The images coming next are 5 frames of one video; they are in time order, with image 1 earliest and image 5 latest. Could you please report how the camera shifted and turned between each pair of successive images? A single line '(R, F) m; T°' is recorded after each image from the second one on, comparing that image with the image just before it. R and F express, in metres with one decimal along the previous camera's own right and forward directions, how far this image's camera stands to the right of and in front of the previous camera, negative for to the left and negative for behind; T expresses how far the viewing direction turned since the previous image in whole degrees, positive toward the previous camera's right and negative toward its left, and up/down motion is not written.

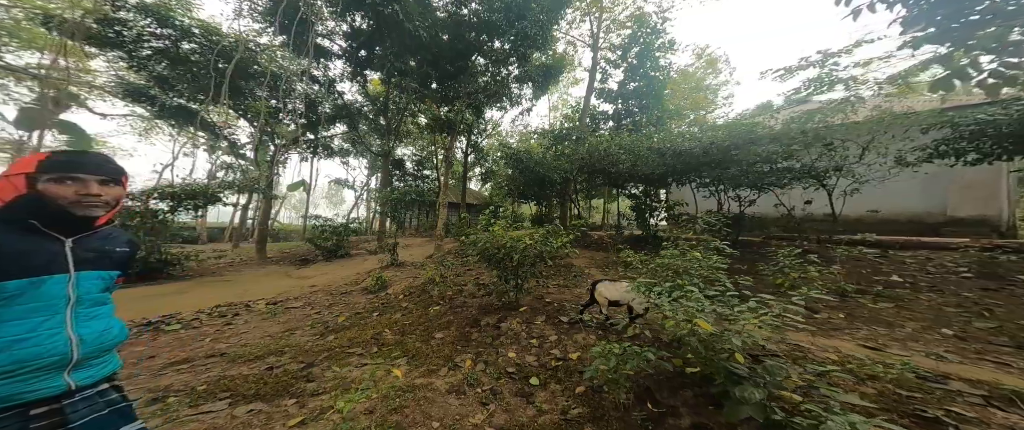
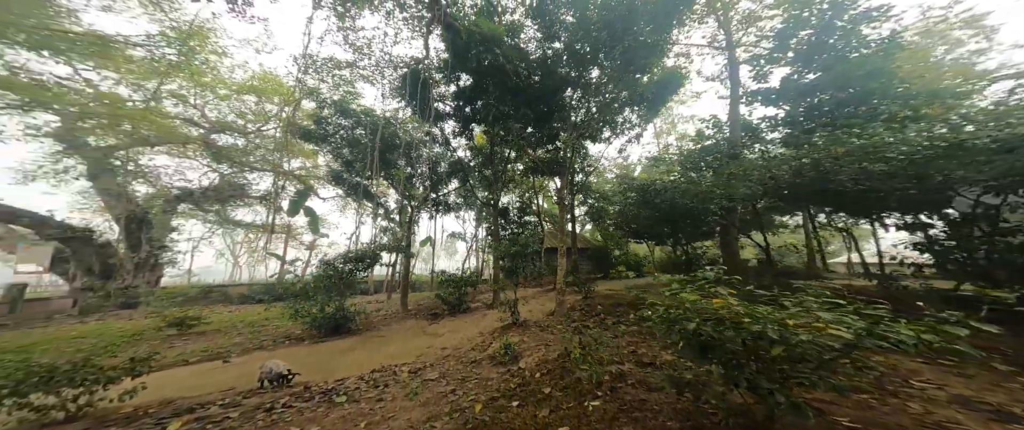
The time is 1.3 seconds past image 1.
(-0.6, +0.5) m; -19°
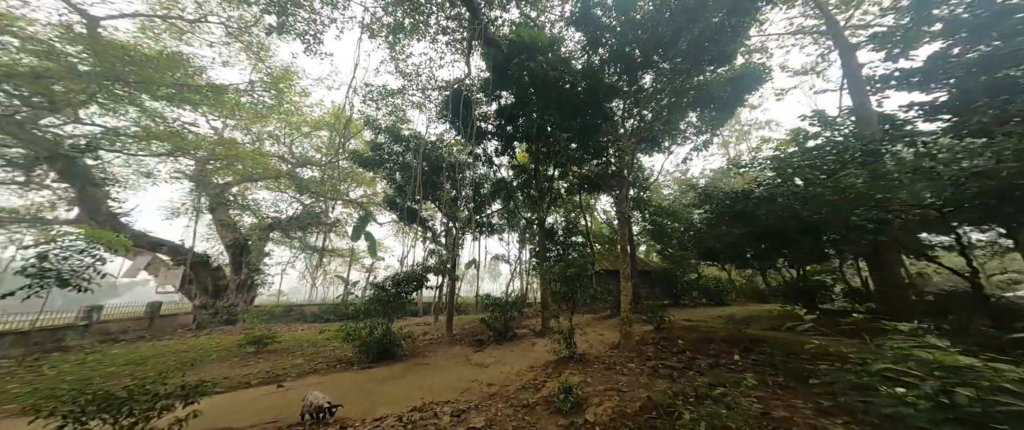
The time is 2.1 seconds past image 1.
(-0.2, +0.5) m; -9°
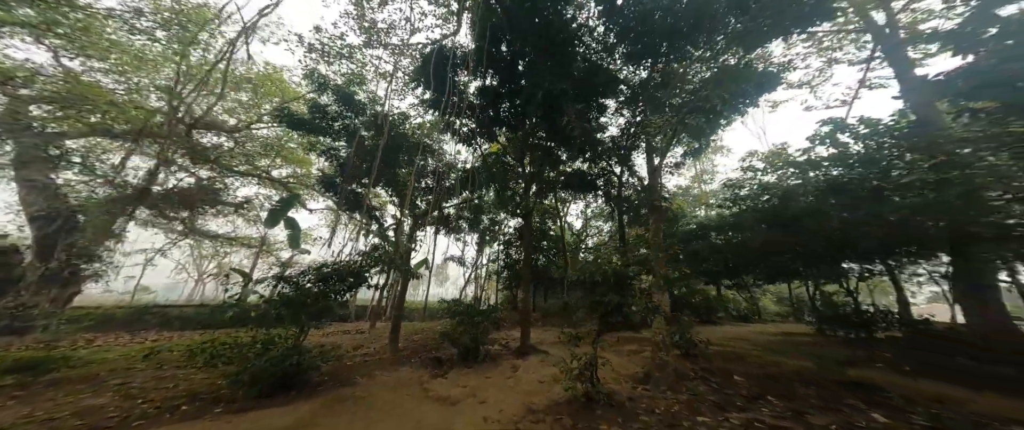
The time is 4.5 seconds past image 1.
(-0.7, +1.4) m; +11°
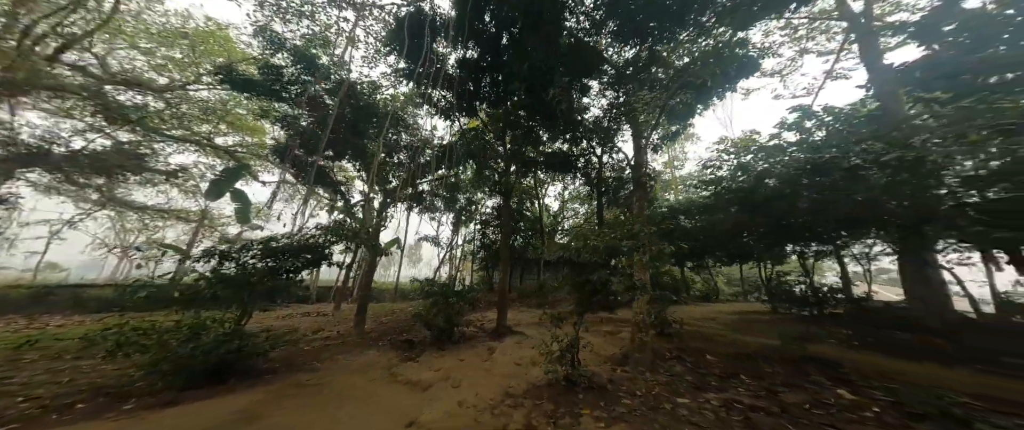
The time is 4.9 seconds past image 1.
(-0.1, +0.2) m; +5°
